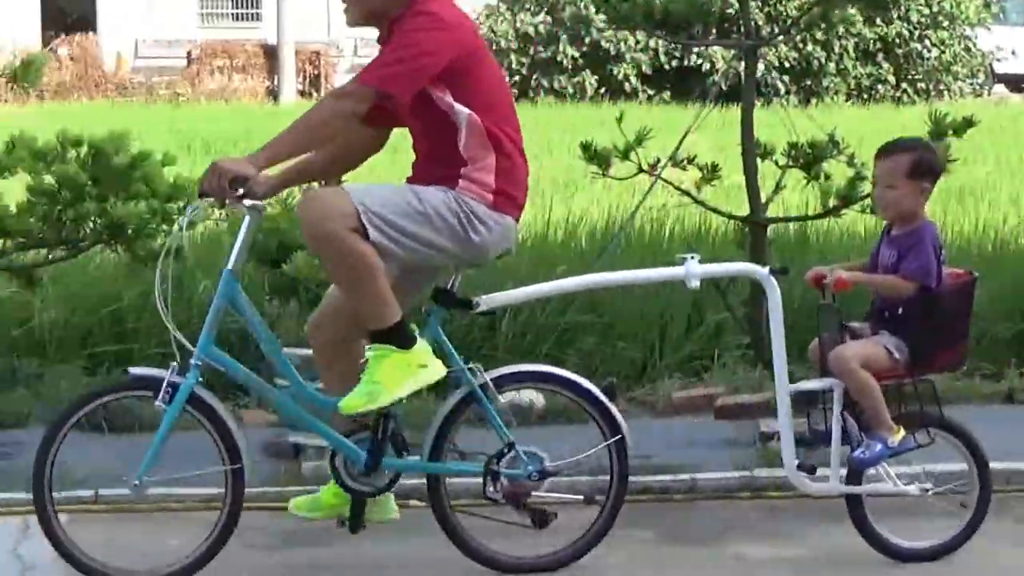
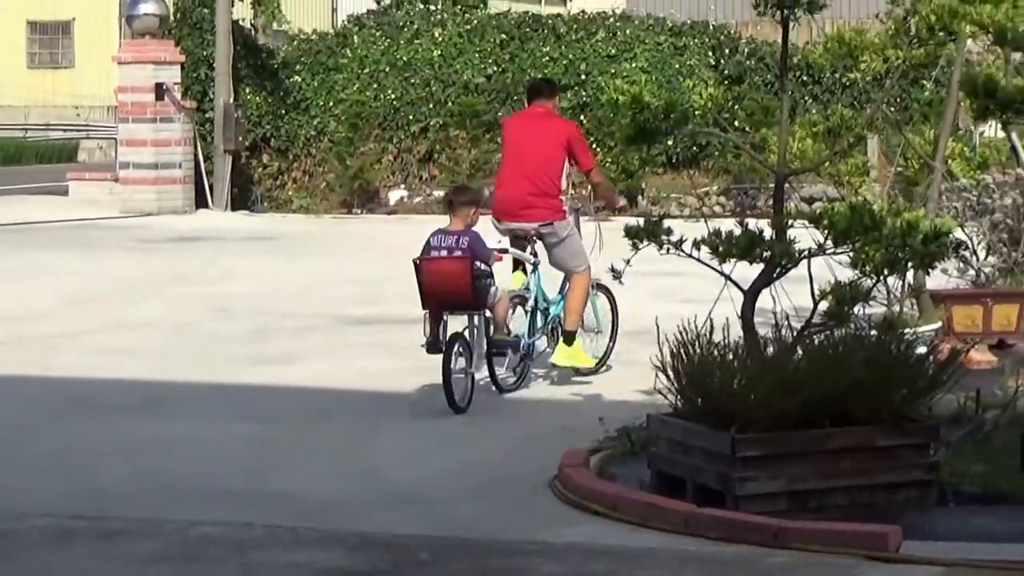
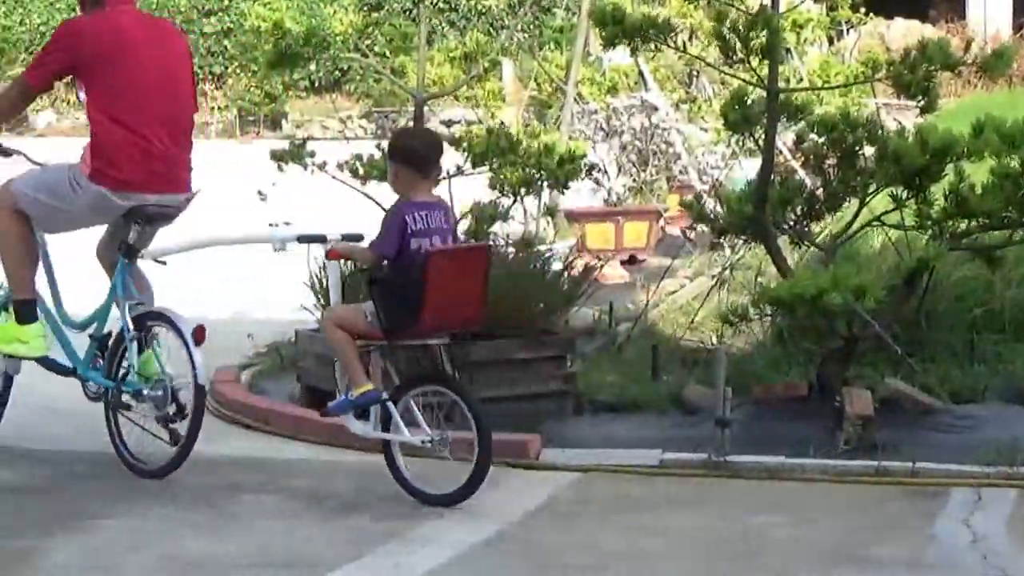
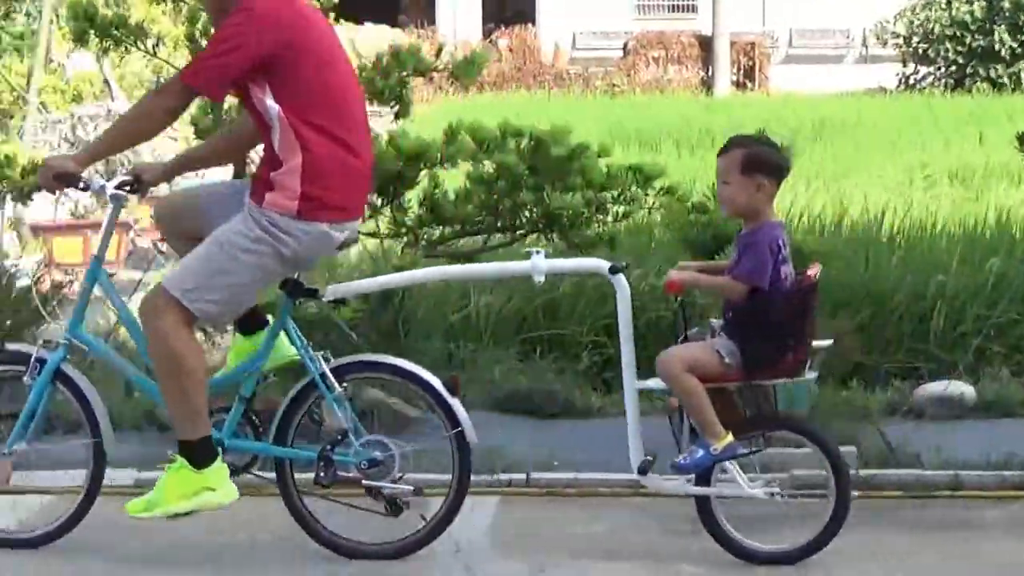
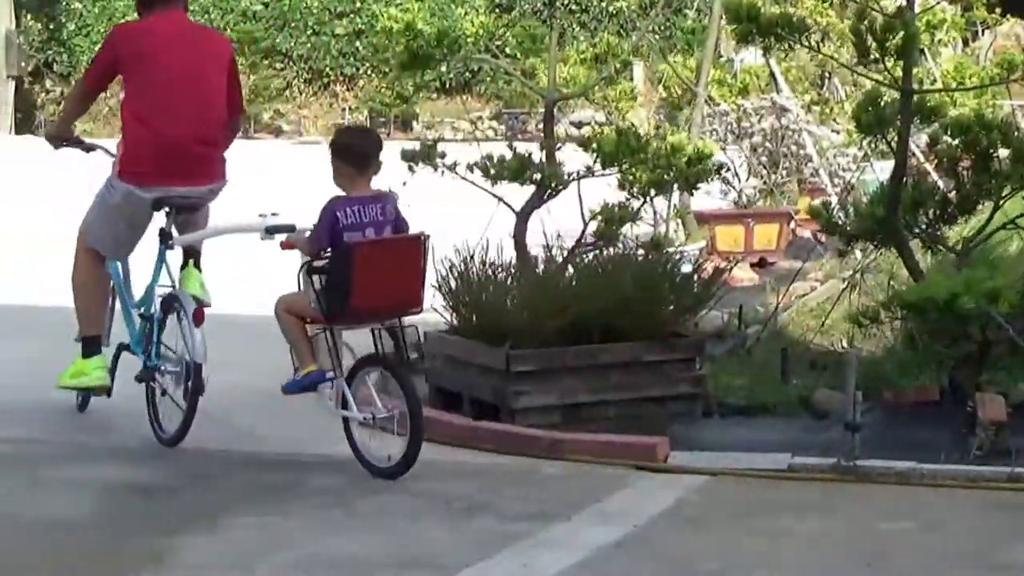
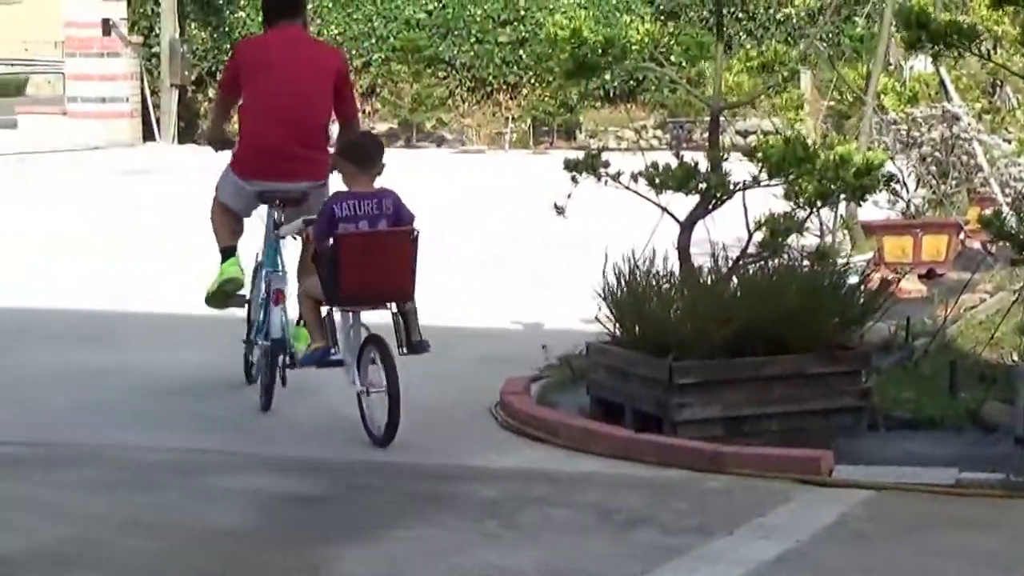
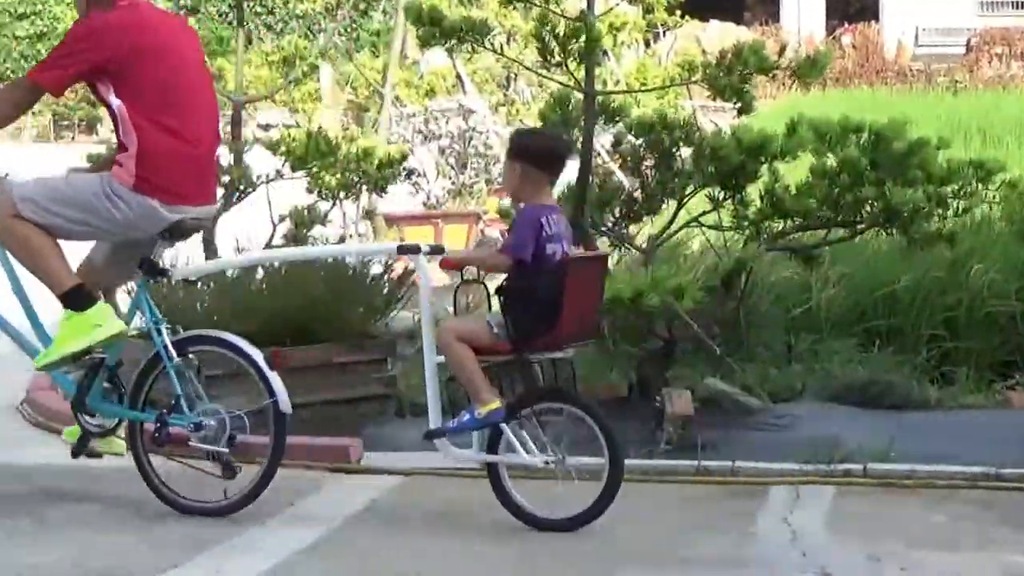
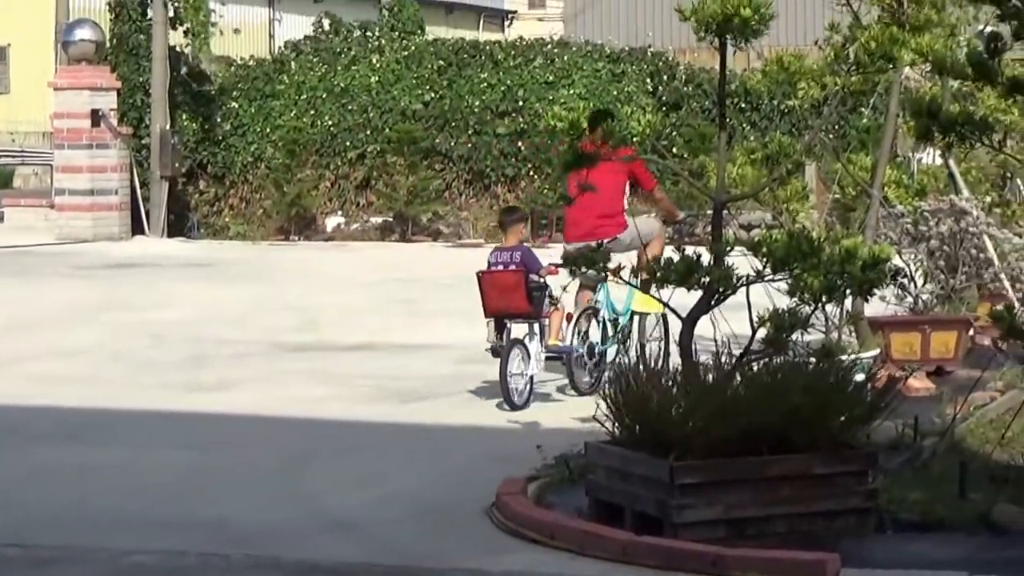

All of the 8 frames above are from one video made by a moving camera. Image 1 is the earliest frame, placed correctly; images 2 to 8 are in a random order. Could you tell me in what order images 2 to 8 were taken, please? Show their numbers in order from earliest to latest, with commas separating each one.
4, 7, 3, 5, 6, 2, 8
